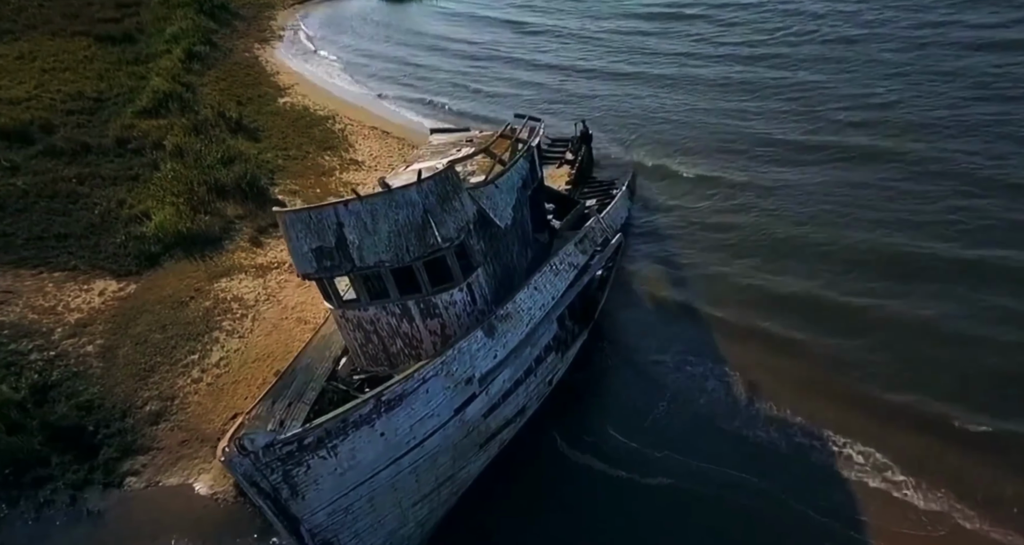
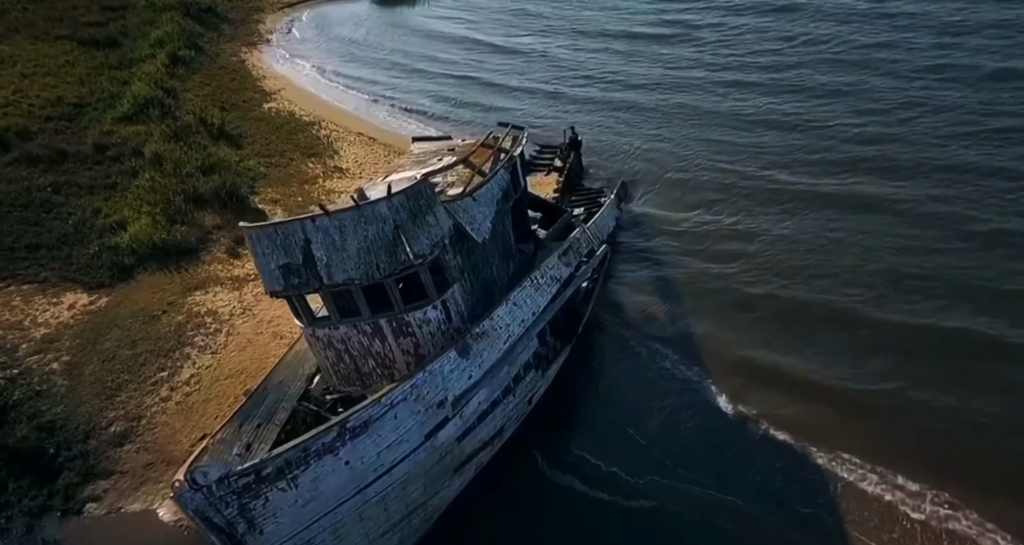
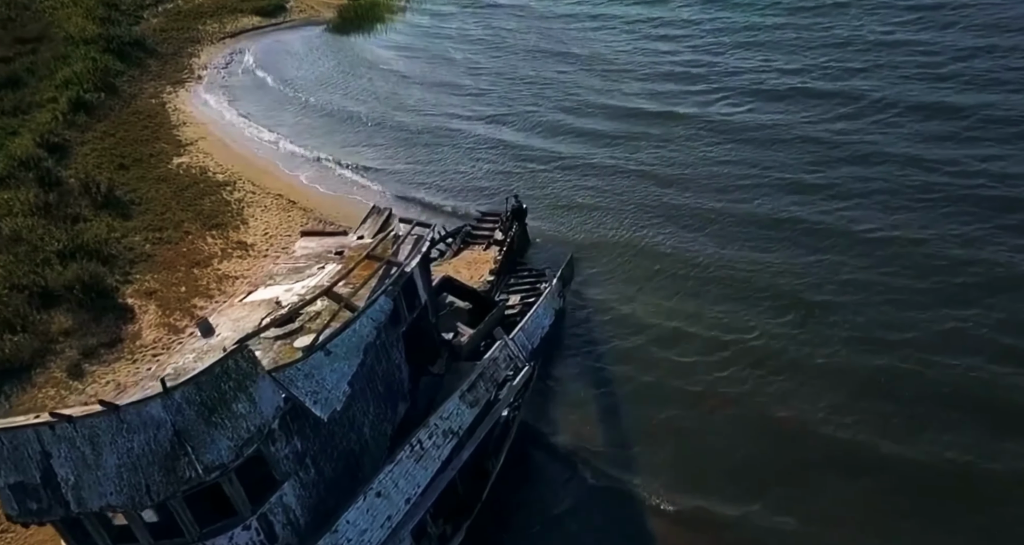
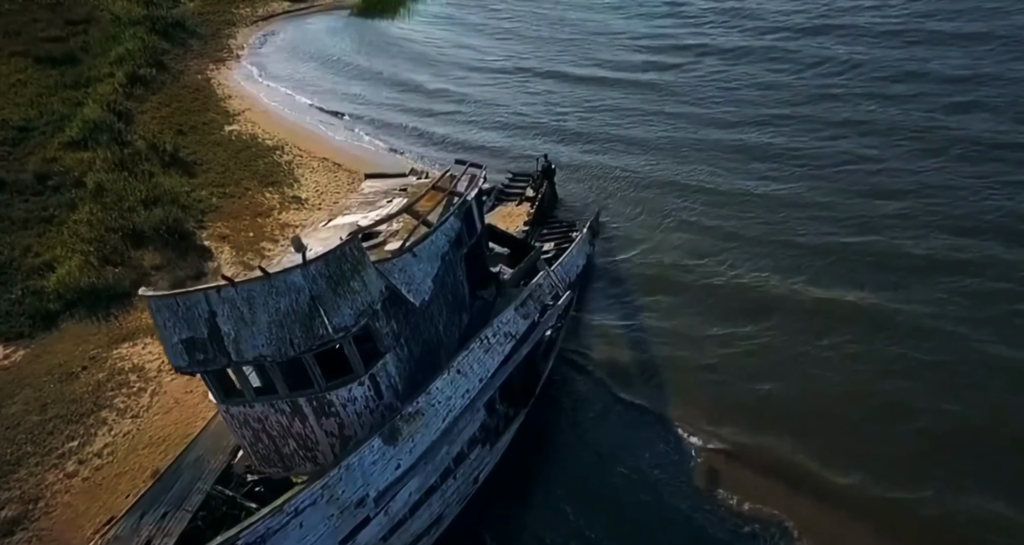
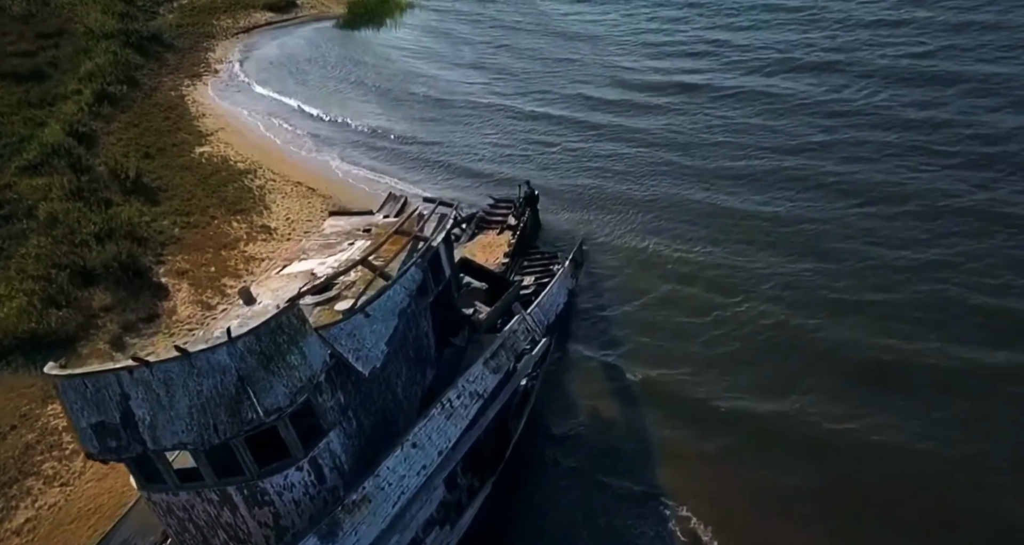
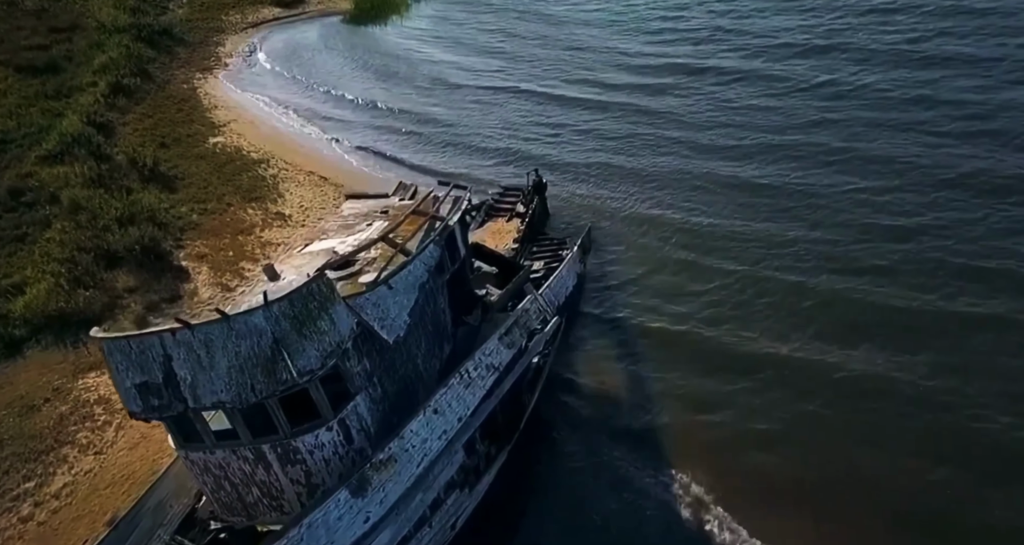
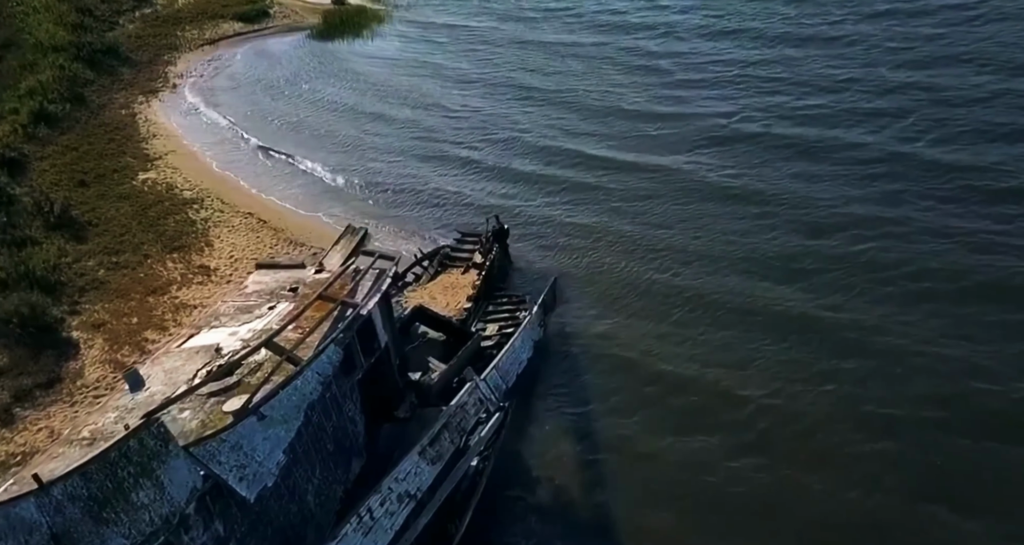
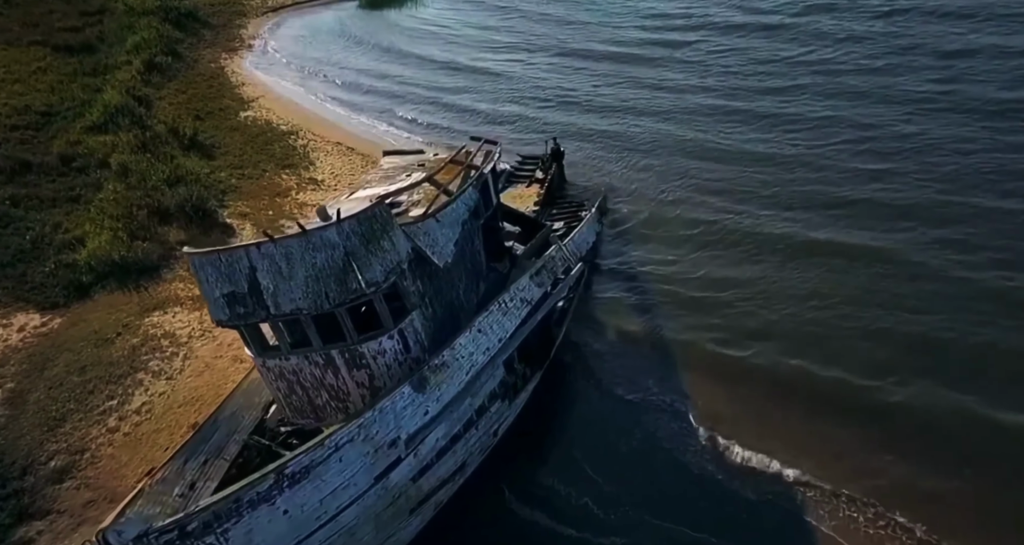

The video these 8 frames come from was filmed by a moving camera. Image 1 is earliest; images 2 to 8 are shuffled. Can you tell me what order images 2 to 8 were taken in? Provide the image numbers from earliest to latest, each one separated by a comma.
2, 8, 4, 6, 5, 3, 7
